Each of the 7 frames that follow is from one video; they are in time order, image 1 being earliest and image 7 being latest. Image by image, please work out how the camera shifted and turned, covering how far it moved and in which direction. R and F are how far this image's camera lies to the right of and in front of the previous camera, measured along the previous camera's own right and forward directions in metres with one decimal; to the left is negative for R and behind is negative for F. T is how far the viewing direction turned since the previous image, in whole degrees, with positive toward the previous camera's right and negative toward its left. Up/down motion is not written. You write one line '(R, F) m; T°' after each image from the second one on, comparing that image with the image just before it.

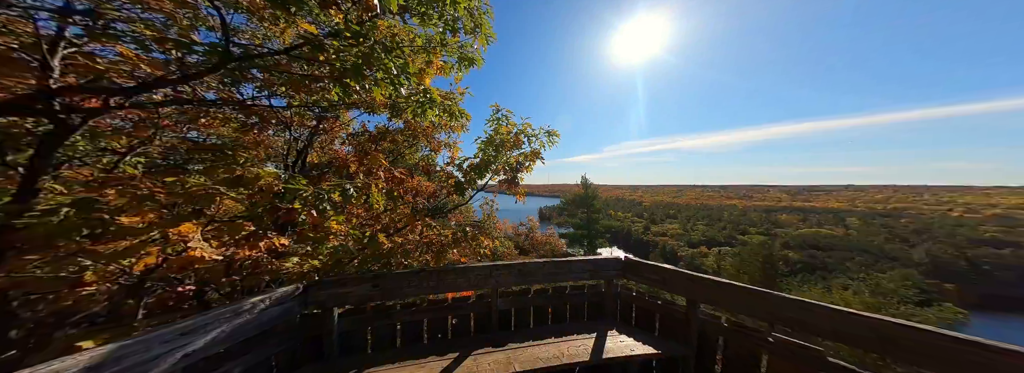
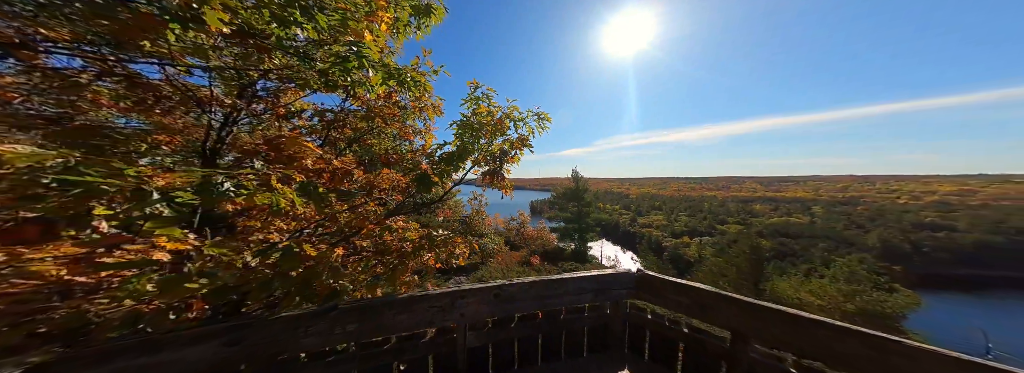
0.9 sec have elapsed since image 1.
(+0.1, +0.5) m; +2°
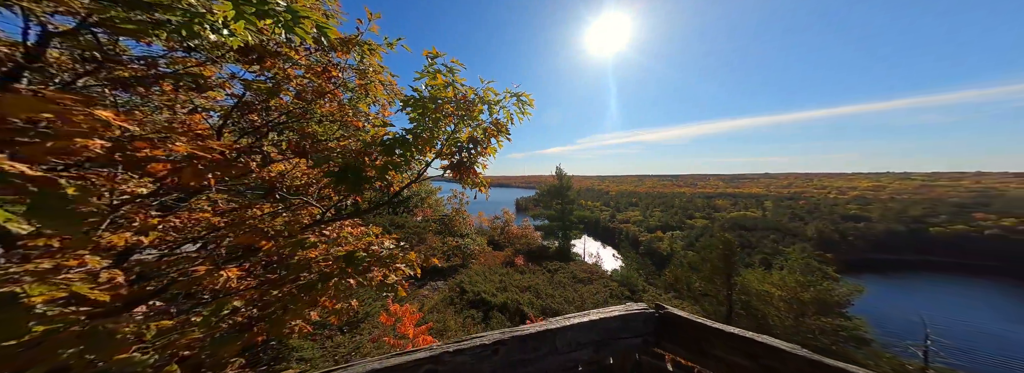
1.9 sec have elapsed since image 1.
(+0.1, +0.6) m; +4°
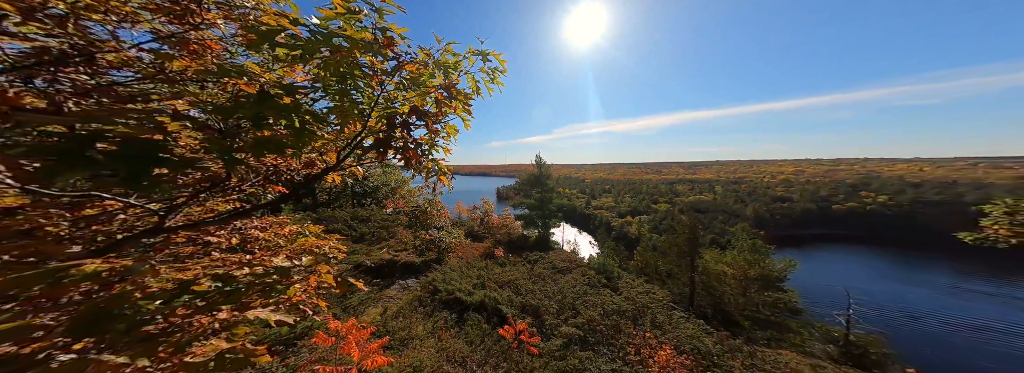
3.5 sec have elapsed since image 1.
(+0.2, +0.6) m; +4°
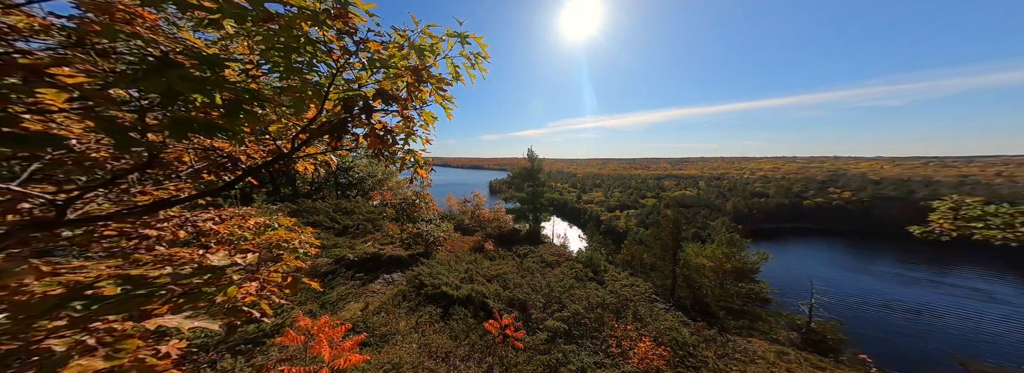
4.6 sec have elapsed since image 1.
(+0.1, +0.1) m; +2°
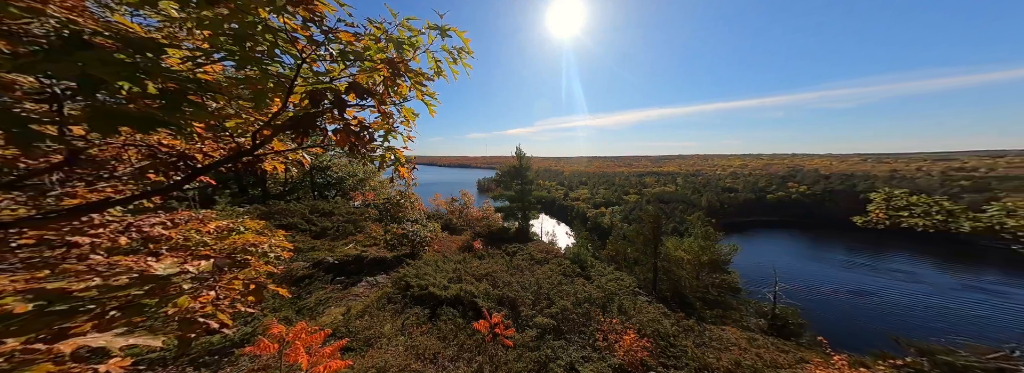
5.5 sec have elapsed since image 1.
(+0.1, 0.0) m; +3°
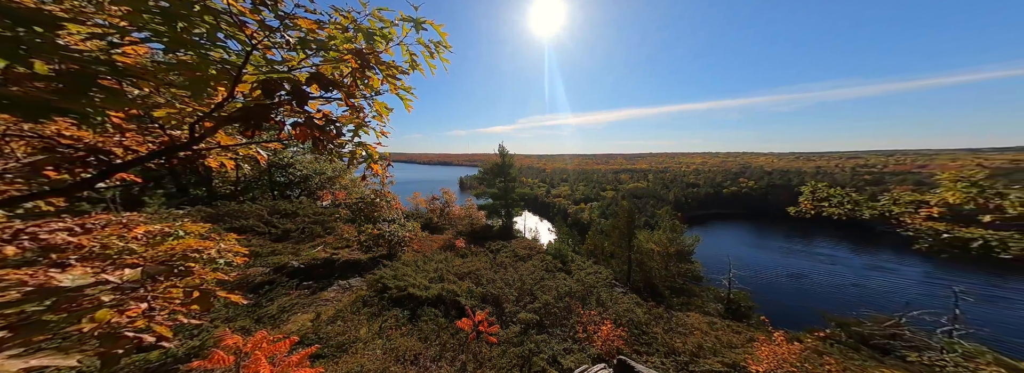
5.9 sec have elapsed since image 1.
(+0.1, 0.0) m; +4°
